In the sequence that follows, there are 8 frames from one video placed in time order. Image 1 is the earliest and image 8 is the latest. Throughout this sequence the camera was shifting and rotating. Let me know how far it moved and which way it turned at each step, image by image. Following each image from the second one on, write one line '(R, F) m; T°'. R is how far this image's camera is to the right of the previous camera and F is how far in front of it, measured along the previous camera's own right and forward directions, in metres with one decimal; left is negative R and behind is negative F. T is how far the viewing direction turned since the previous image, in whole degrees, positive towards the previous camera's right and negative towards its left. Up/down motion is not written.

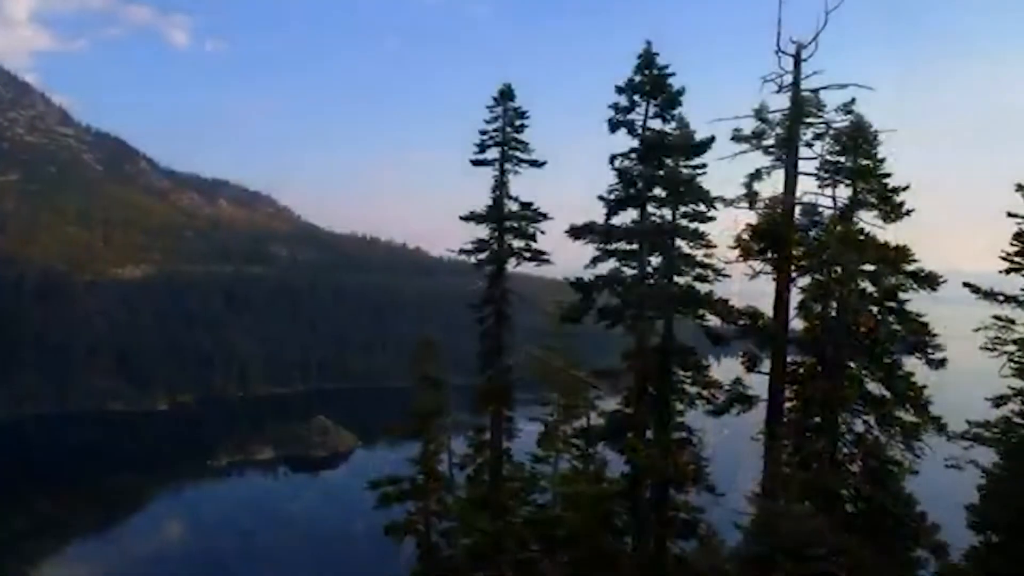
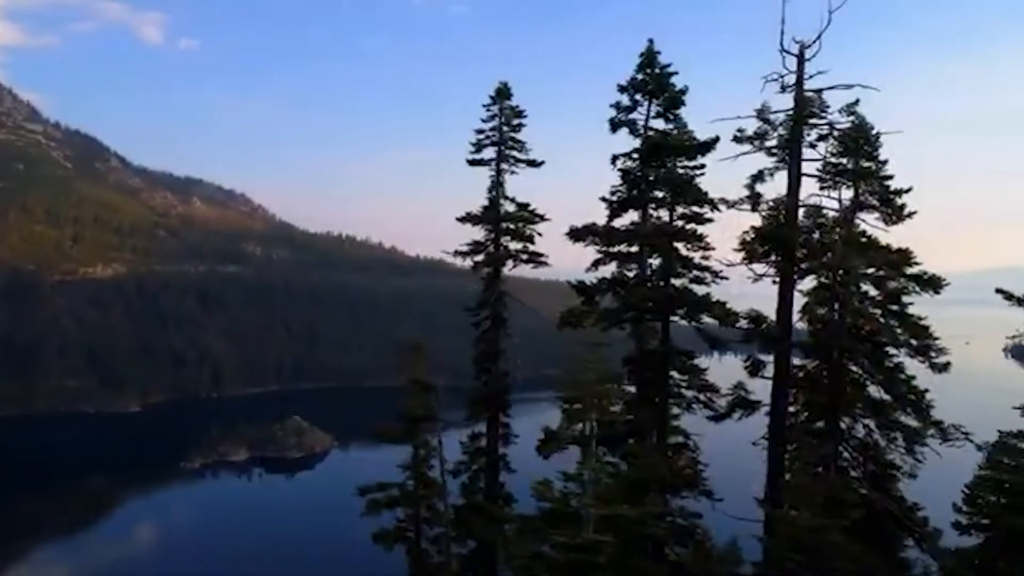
(-0.3, +0.3) m; +2°
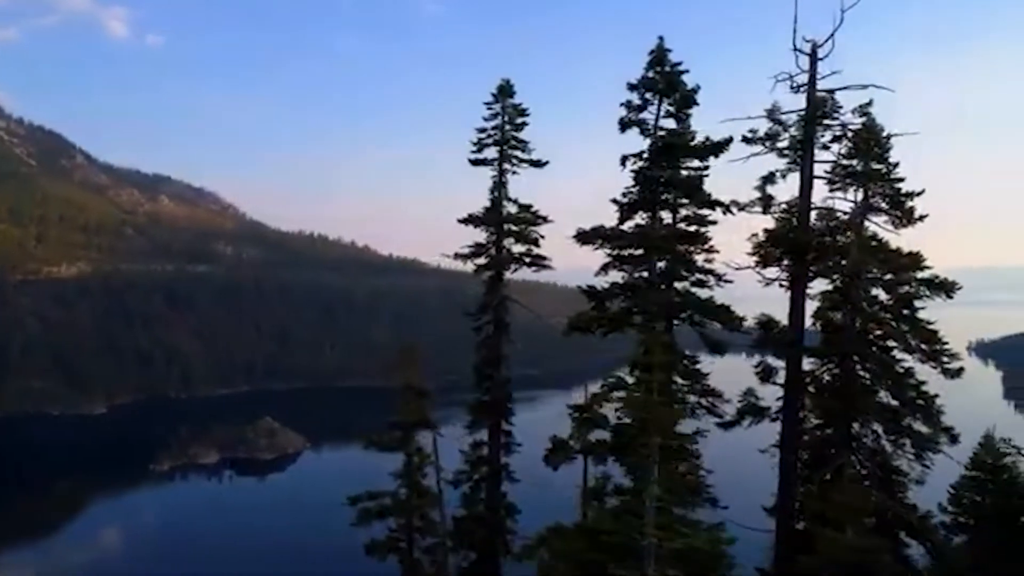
(-0.4, +0.4) m; +2°
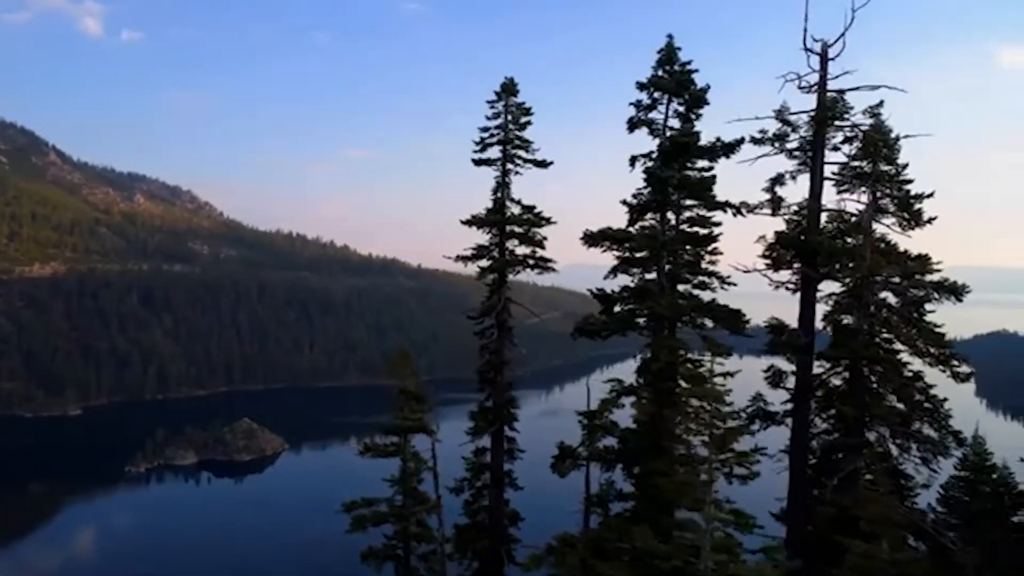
(-0.3, +0.2) m; +1°
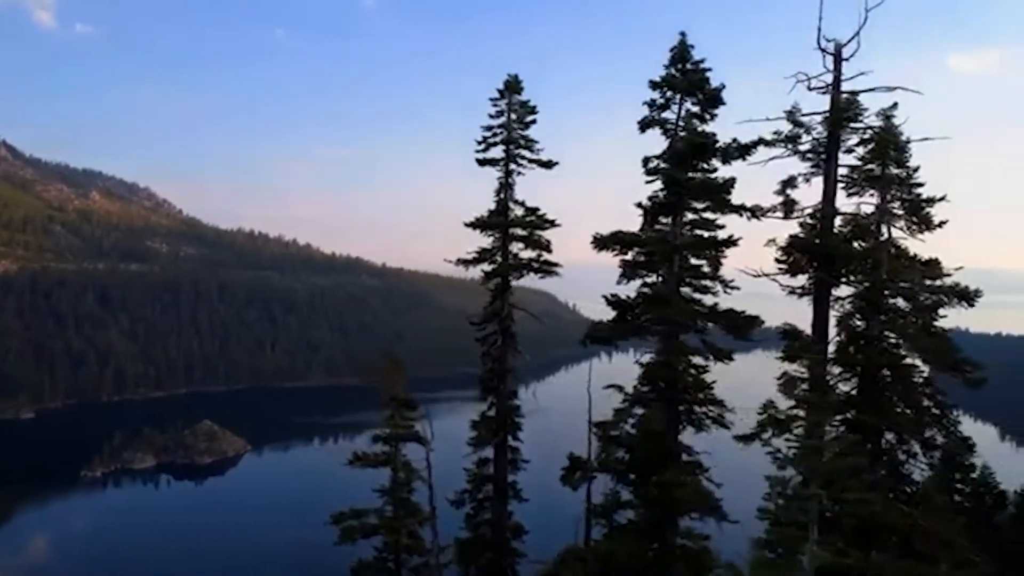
(-0.5, +0.4) m; +3°
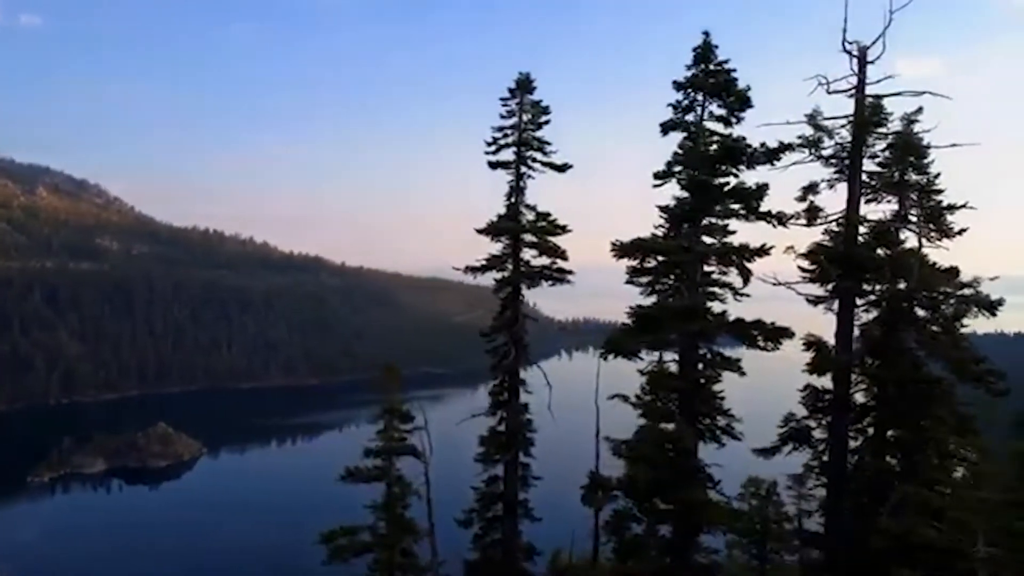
(-0.6, +0.5) m; +3°
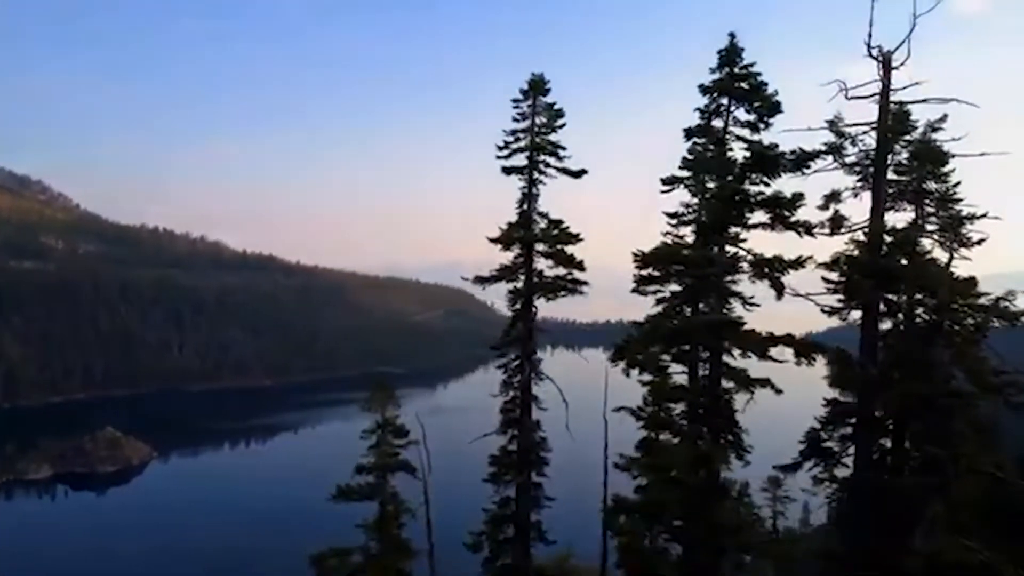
(-0.7, +0.5) m; +3°
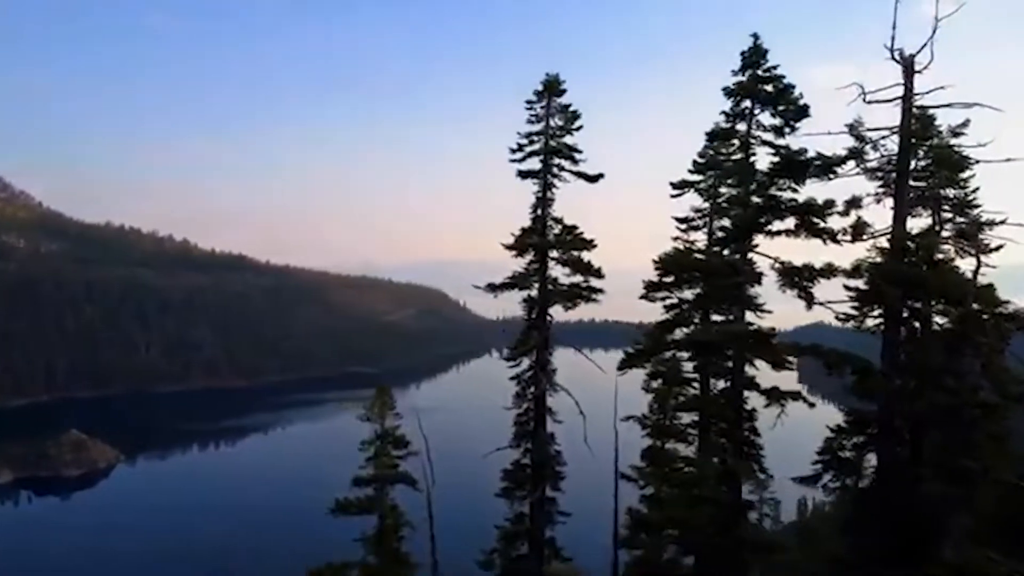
(-0.5, +0.3) m; +2°
